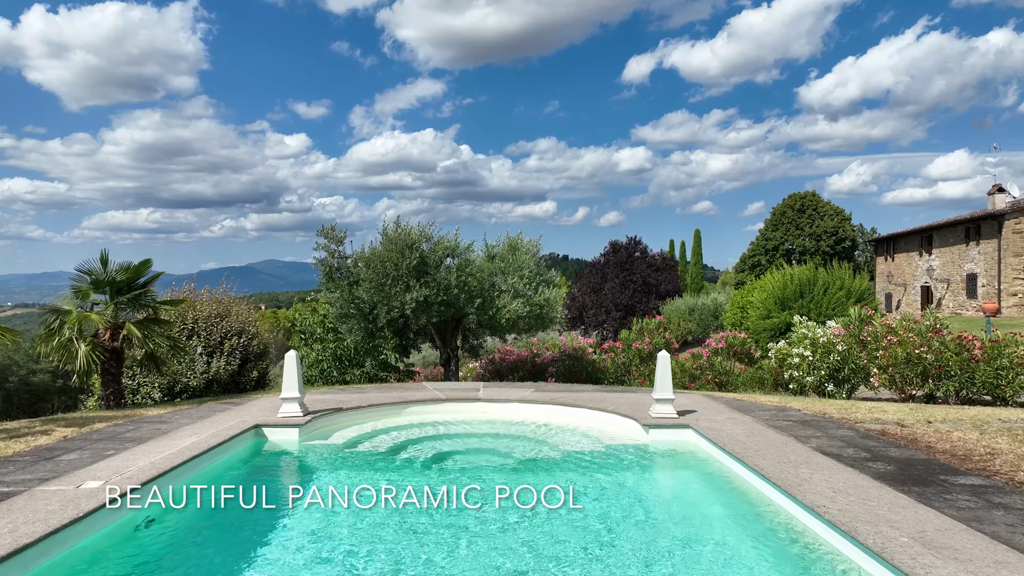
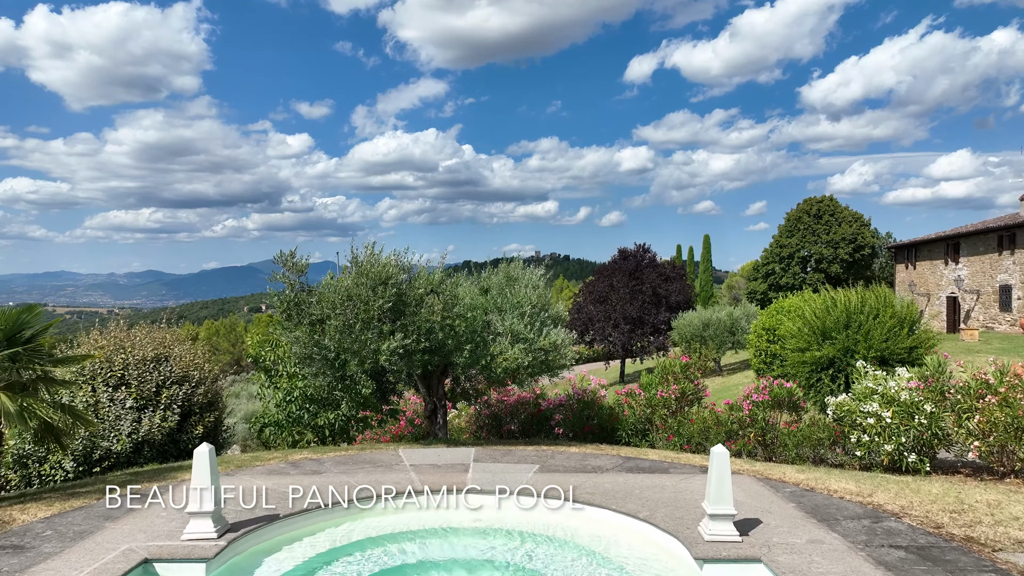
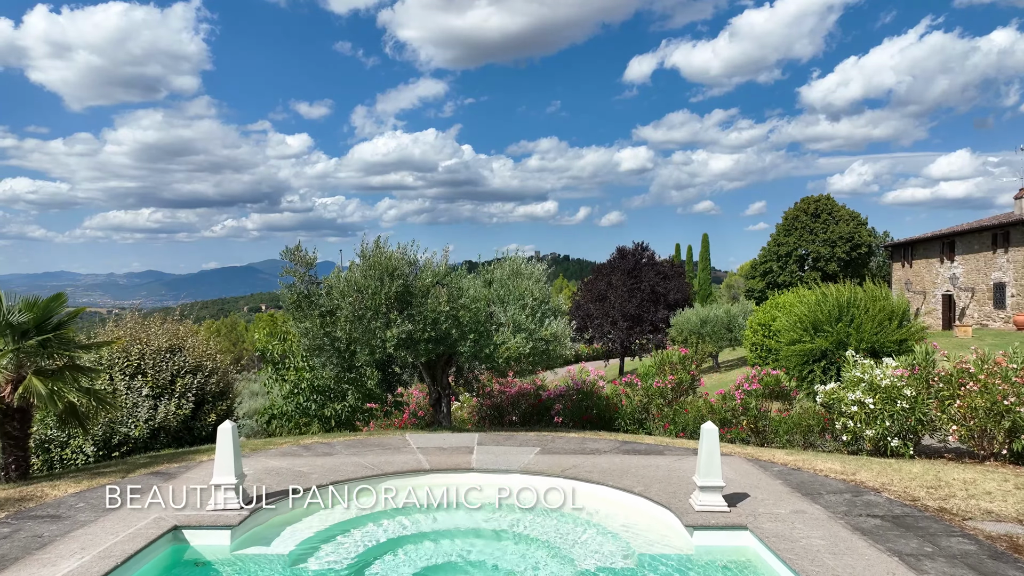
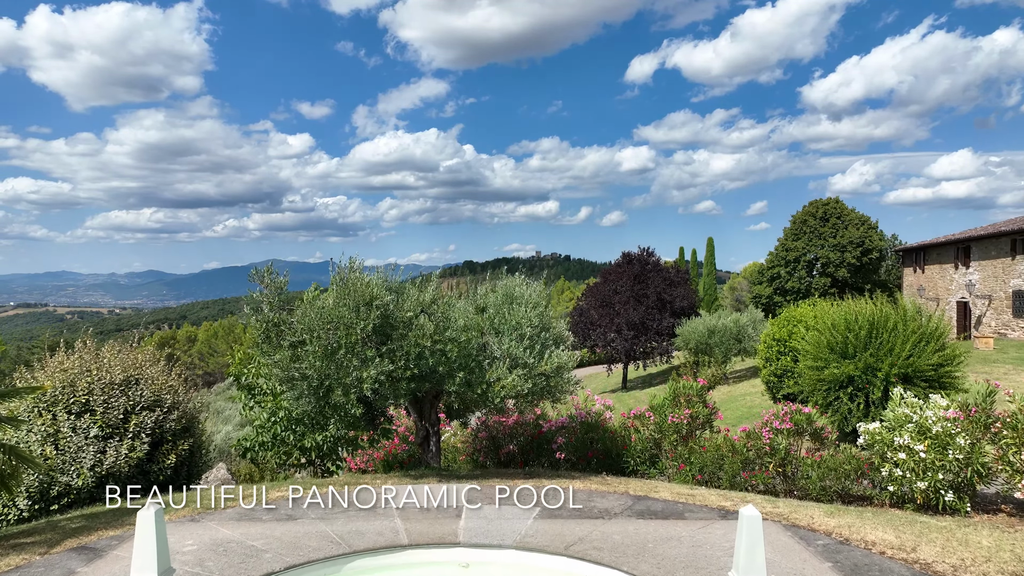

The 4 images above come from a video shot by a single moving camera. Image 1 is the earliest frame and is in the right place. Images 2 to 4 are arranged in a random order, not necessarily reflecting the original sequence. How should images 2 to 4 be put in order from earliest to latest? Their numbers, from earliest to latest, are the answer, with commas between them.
3, 2, 4
